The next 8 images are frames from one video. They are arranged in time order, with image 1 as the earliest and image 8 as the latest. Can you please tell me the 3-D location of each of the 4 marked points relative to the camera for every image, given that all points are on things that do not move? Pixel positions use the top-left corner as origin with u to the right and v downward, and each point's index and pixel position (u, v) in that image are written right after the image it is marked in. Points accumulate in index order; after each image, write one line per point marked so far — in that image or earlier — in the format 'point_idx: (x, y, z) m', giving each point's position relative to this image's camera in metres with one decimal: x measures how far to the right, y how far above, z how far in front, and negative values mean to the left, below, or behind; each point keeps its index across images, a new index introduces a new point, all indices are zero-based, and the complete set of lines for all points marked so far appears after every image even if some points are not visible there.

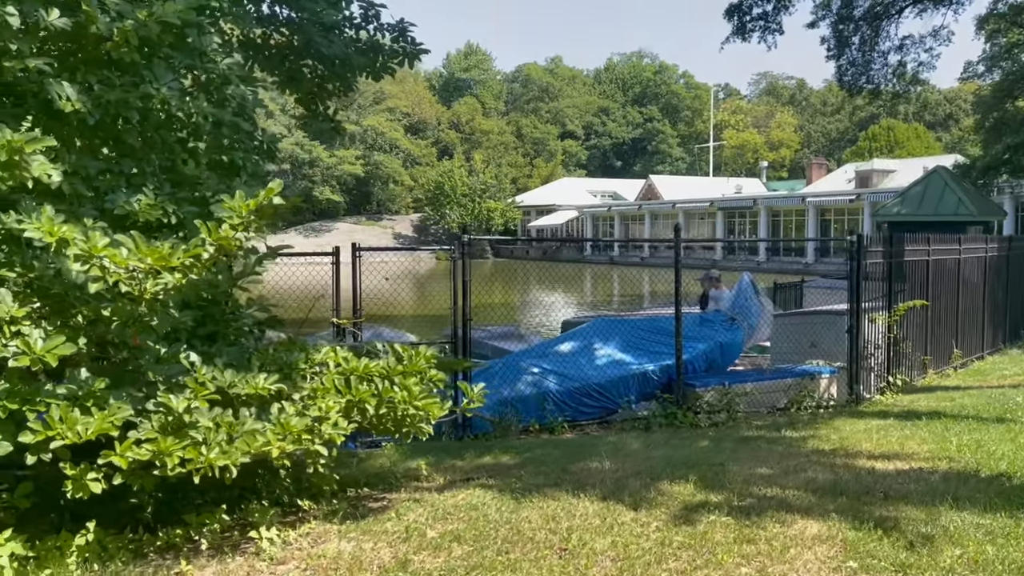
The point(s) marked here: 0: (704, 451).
0: (+1.5, -1.2, +6.4) m
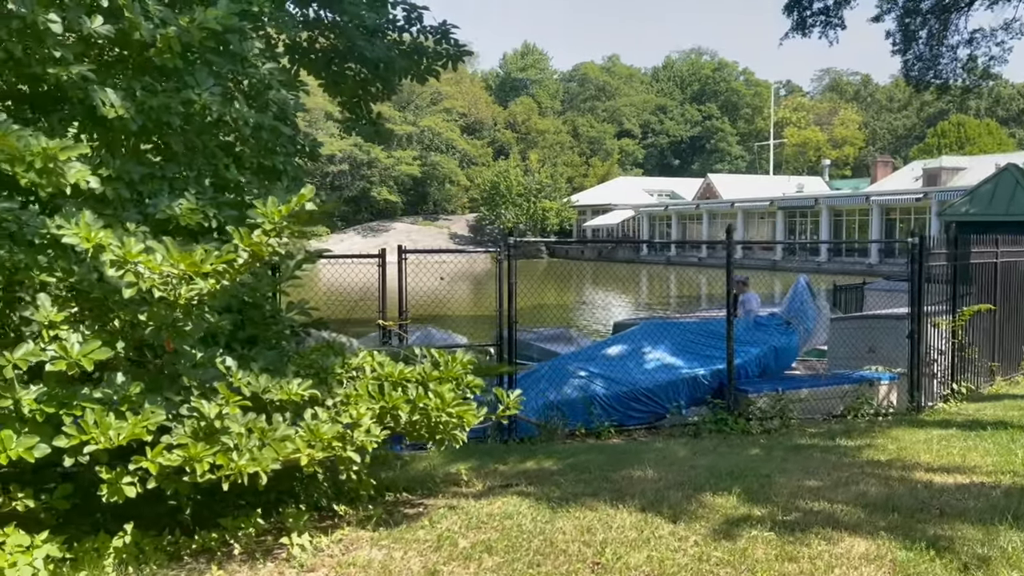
0: (+1.8, -1.3, +6.2) m
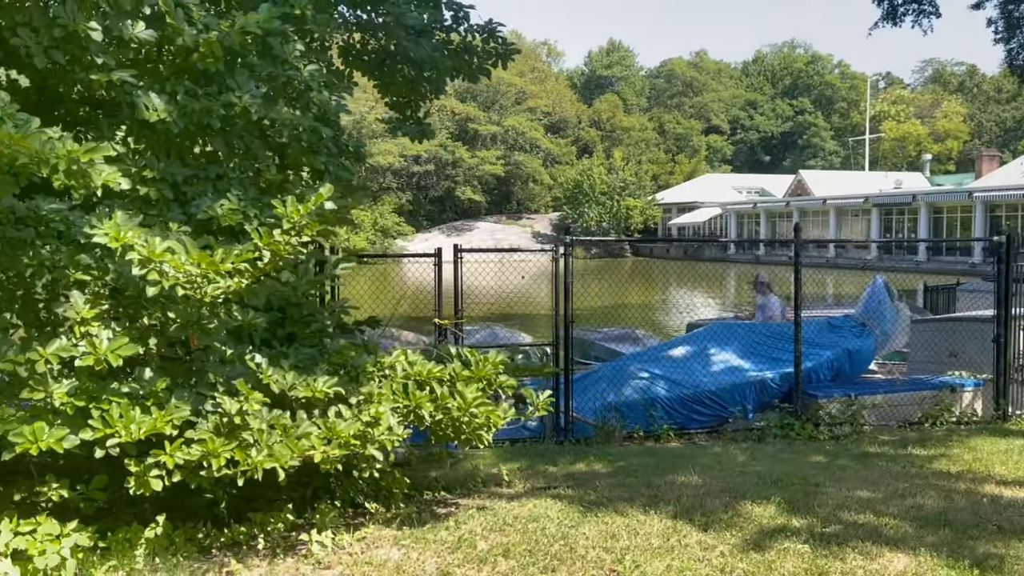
0: (+2.1, -1.3, +6.0) m
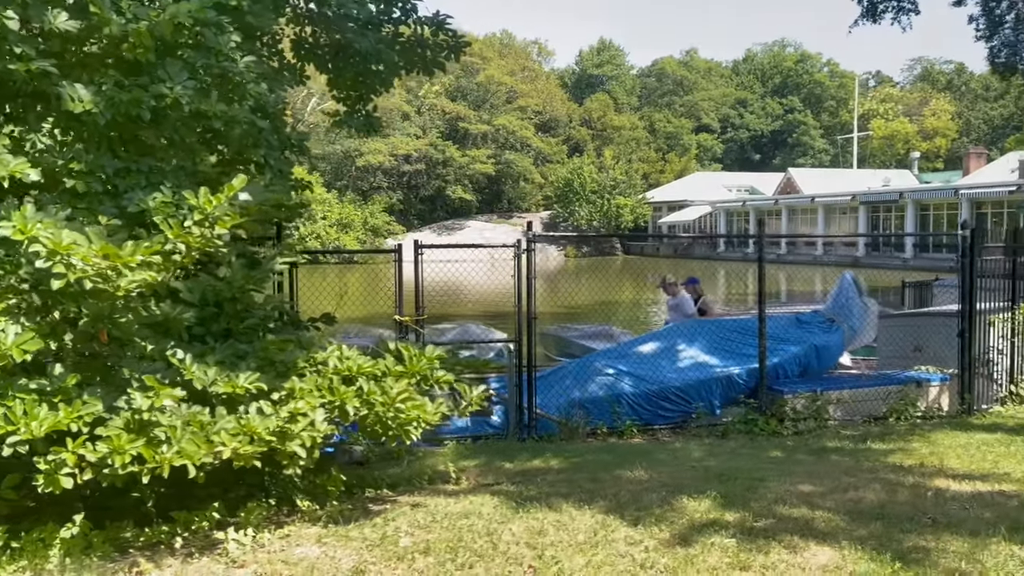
0: (+1.8, -1.2, +6.0) m
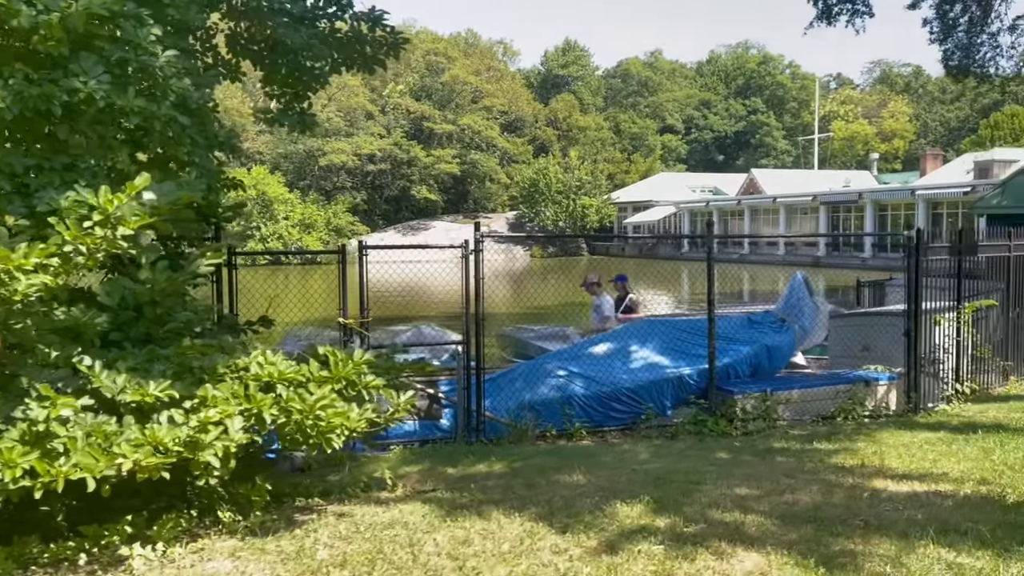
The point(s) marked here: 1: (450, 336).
0: (+1.4, -1.2, +5.9) m
1: (-0.8, -0.6, +11.3) m
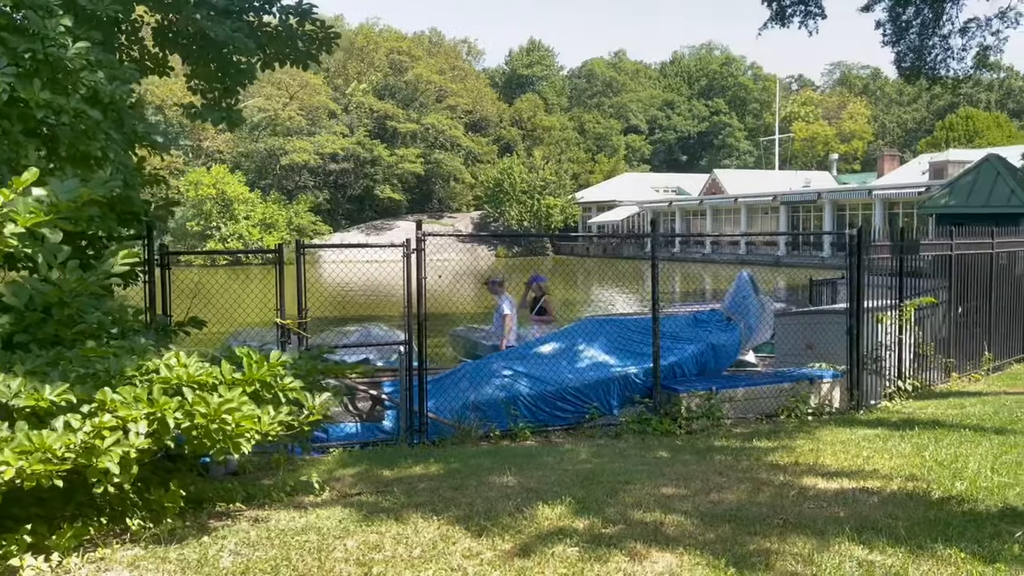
0: (+0.9, -1.2, +5.9) m
1: (-1.5, -0.6, +11.1) m
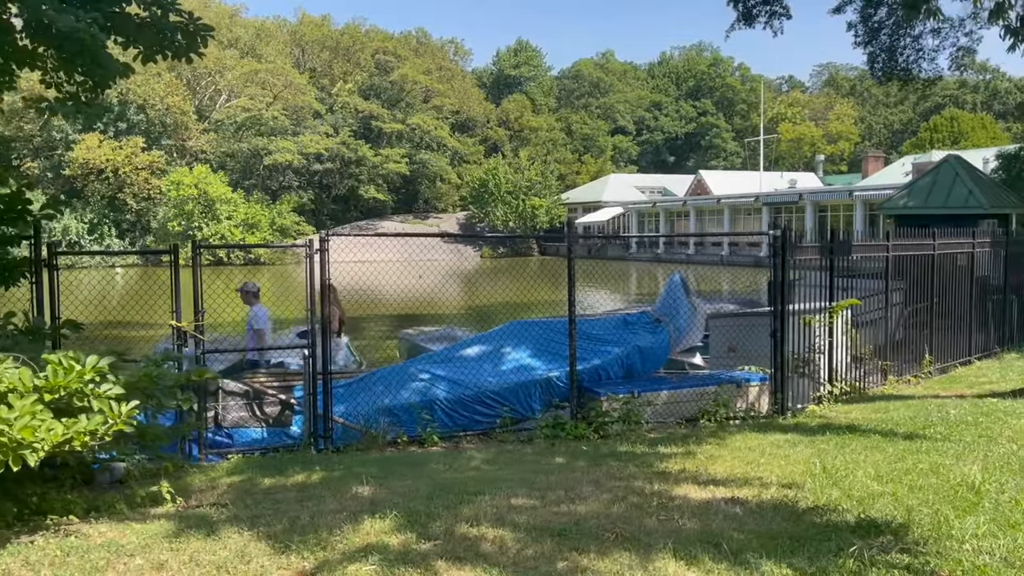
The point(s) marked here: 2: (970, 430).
0: (+0.1, -1.2, +5.7) m
1: (-2.4, -0.7, +10.9) m
2: (+3.8, -1.2, +6.9) m
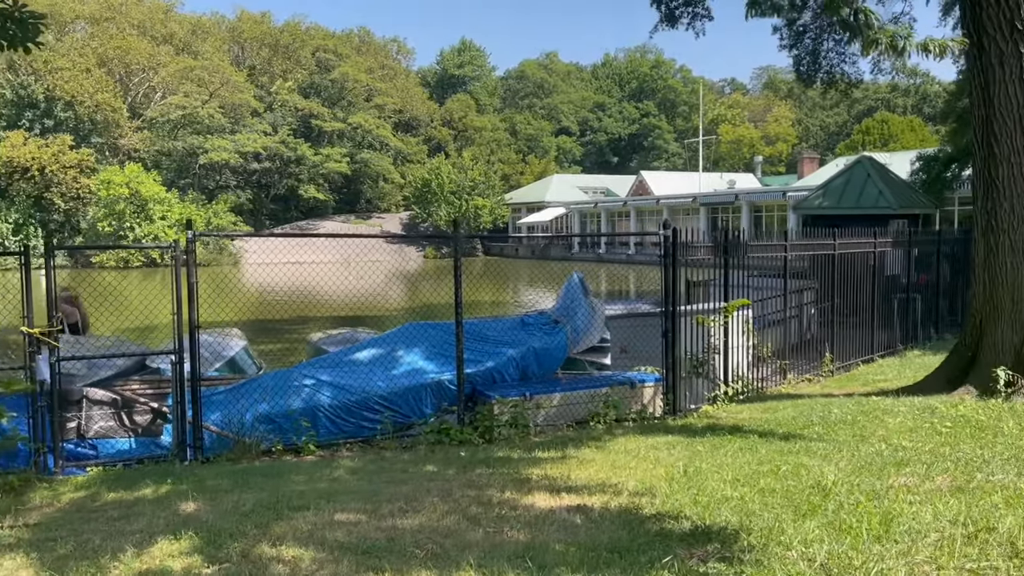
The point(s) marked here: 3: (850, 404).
0: (-0.8, -1.3, +5.5) m
1: (-3.6, -0.7, +10.6) m
2: (+2.8, -1.2, +6.9) m
3: (+3.4, -1.2, +8.3) m
